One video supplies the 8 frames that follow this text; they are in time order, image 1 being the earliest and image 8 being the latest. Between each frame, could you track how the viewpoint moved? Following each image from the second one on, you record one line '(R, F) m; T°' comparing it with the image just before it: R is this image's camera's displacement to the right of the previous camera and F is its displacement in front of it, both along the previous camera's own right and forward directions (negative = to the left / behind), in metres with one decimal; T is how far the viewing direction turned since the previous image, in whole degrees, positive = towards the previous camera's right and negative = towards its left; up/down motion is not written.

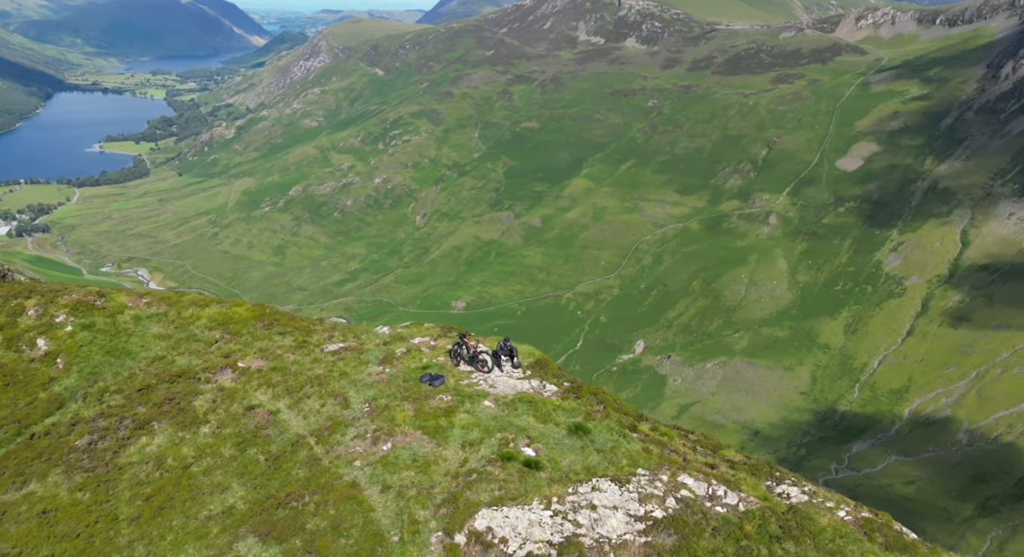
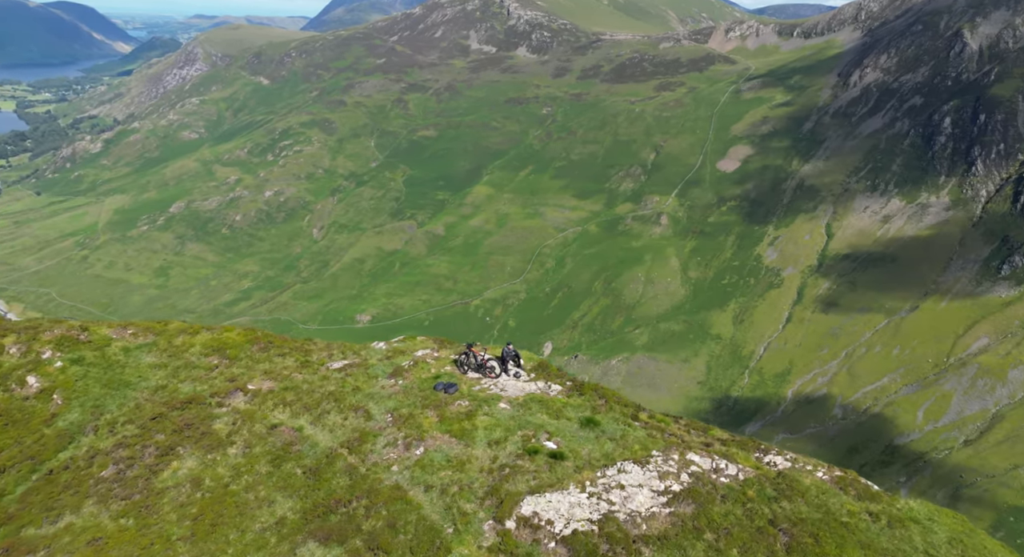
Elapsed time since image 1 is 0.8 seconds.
(-9.2, -5.4) m; +9°
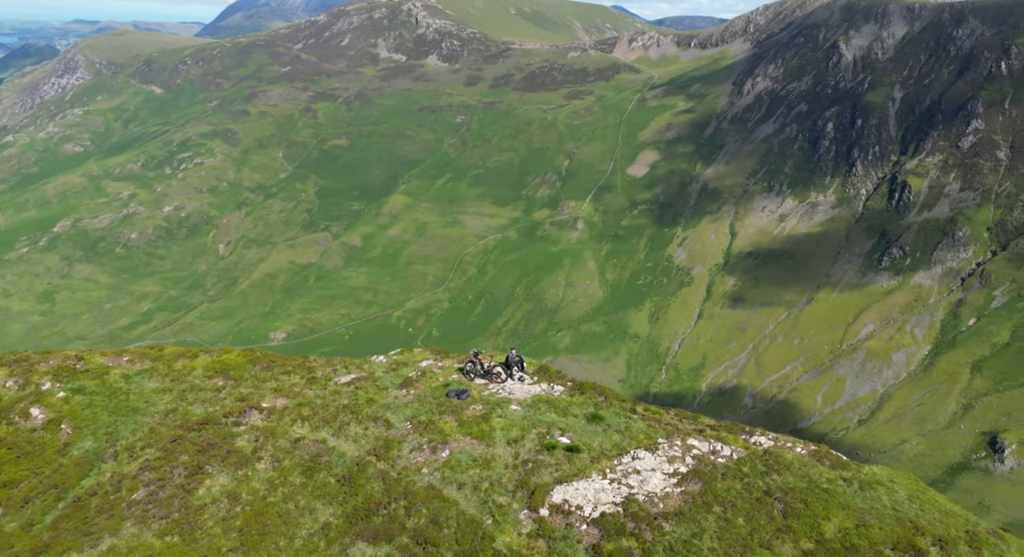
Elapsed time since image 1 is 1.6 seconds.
(-8.4, -4.9) m; +7°
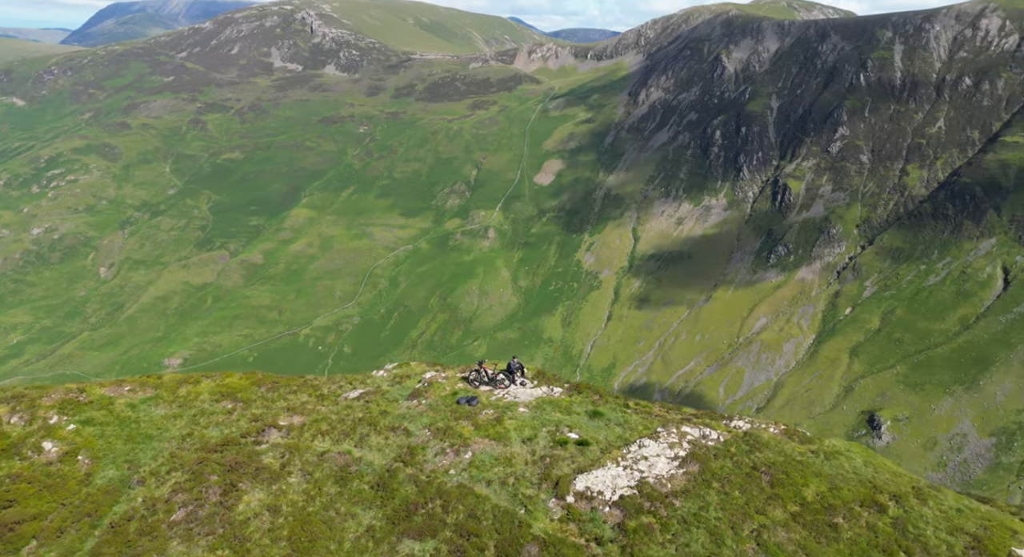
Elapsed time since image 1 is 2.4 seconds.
(-10.0, -5.4) m; +8°
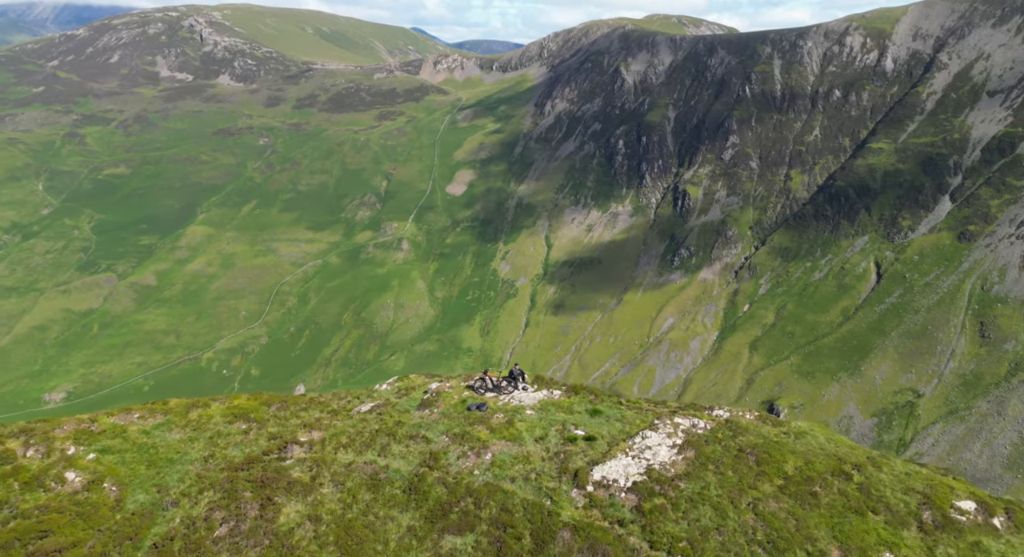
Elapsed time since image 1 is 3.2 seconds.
(-10.5, -5.1) m; +8°
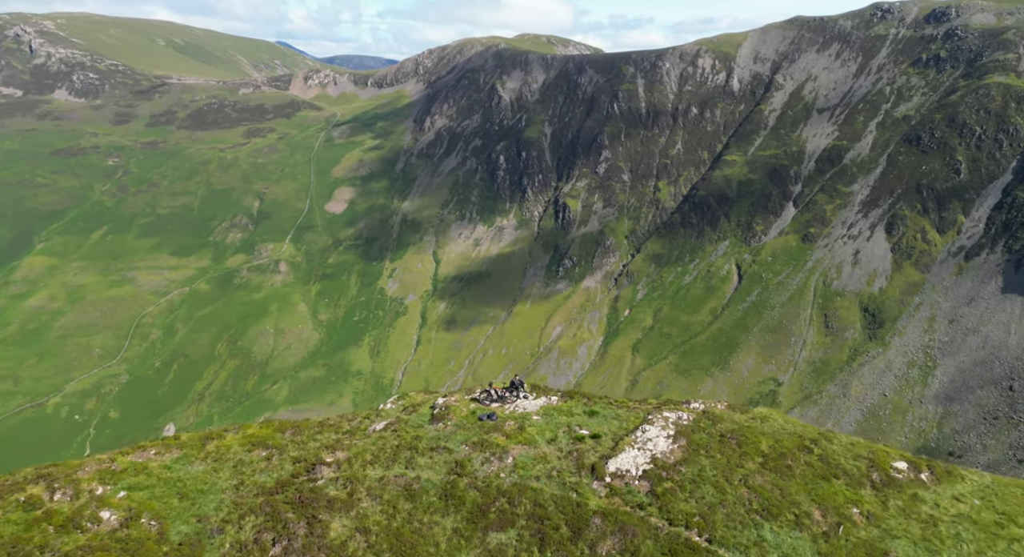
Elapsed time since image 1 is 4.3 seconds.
(-14.8, -5.0) m; +11°
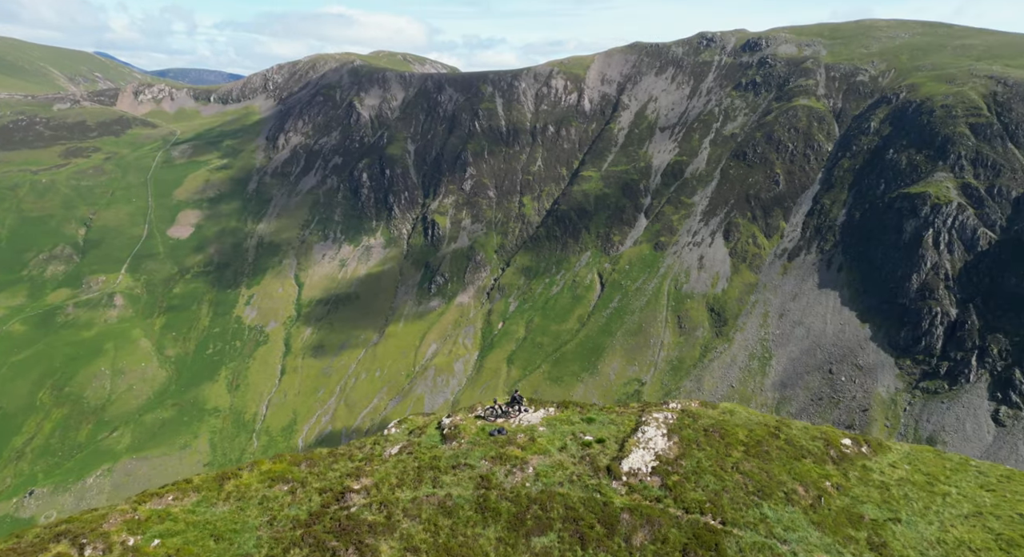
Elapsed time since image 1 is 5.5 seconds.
(-17.8, -1.8) m; +12°
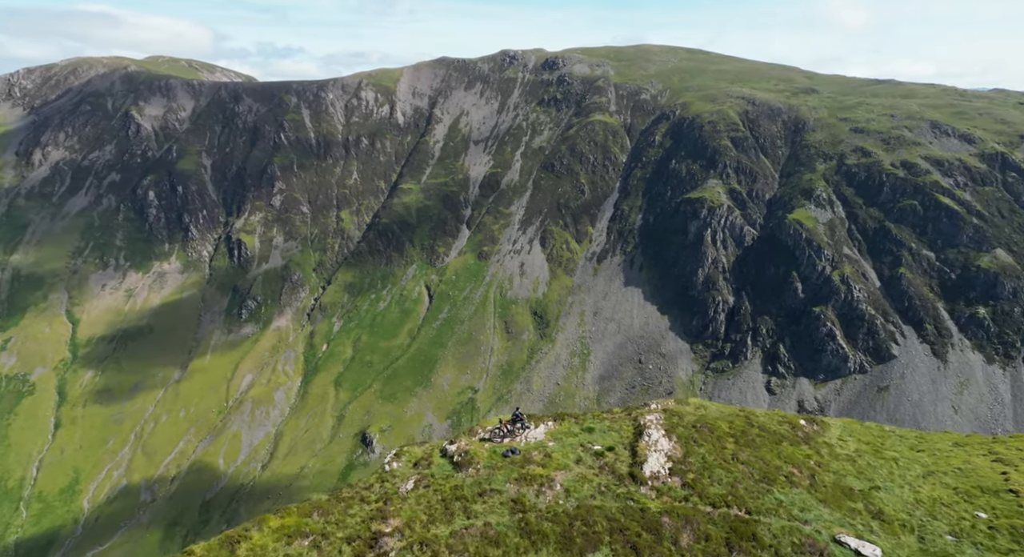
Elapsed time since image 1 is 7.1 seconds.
(-22.4, +8.2) m; +17°
